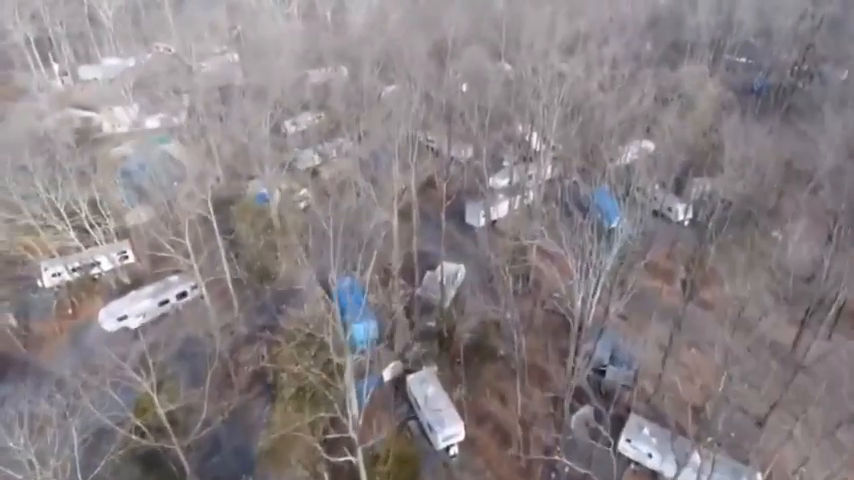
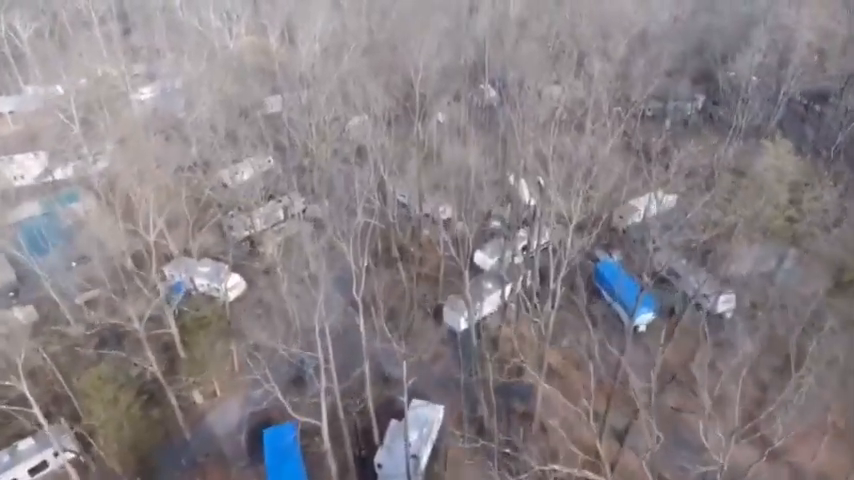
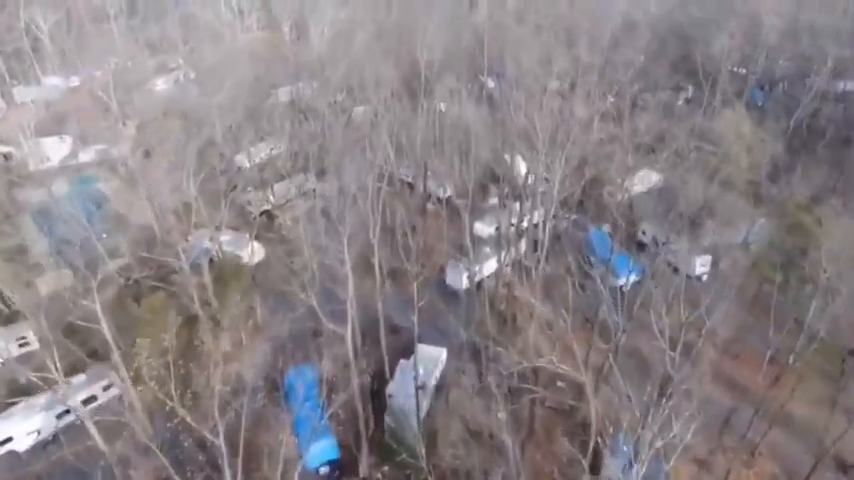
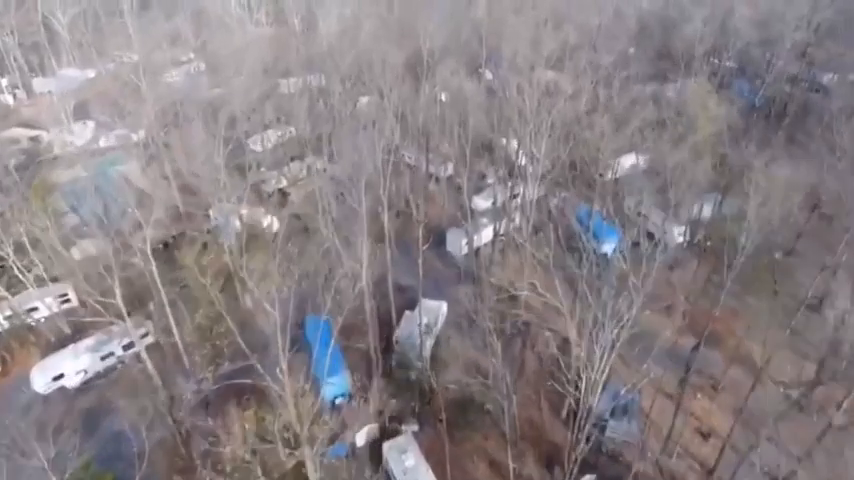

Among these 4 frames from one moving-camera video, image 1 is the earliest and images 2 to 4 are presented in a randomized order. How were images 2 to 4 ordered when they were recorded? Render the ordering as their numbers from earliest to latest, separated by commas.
4, 3, 2
